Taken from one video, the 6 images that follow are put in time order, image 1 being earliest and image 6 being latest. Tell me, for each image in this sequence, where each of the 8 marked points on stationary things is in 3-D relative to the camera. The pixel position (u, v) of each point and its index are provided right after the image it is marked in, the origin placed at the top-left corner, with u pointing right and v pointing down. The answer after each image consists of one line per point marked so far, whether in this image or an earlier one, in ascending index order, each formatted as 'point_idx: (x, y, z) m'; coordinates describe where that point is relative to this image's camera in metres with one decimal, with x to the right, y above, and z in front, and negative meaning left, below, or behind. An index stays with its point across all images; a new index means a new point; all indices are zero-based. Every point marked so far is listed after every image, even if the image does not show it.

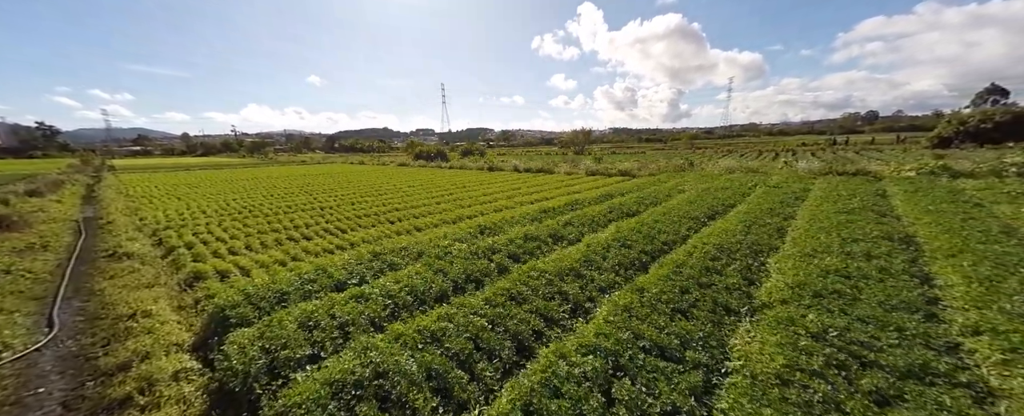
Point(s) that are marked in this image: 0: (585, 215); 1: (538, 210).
0: (+3.5, -0.3, +15.5) m
1: (+1.5, -0.1, +17.8) m
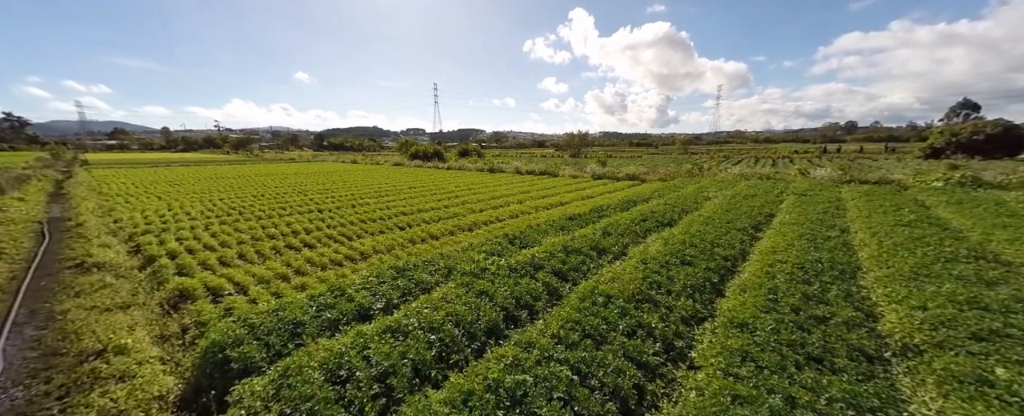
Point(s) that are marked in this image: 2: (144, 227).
0: (+4.6, -0.7, +14.2) m
1: (+2.6, -0.4, +16.4) m
2: (-21.2, -1.1, +19.2) m
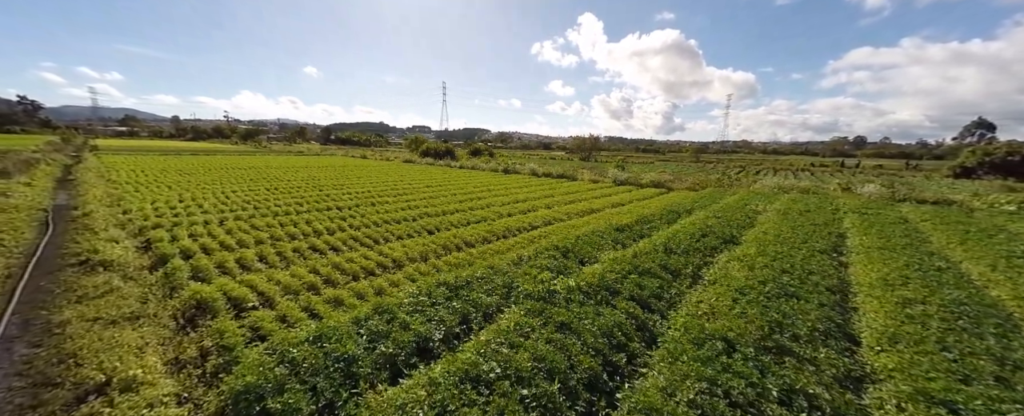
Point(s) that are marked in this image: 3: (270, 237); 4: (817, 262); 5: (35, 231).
0: (+6.4, -1.2, +12.8) m
1: (+4.4, -0.9, +15.0) m
2: (-19.4, -0.6, +18.0) m
3: (-11.1, -1.3, +15.3) m
4: (+9.4, -1.7, +10.2) m
5: (-22.4, -1.1, +15.5) m
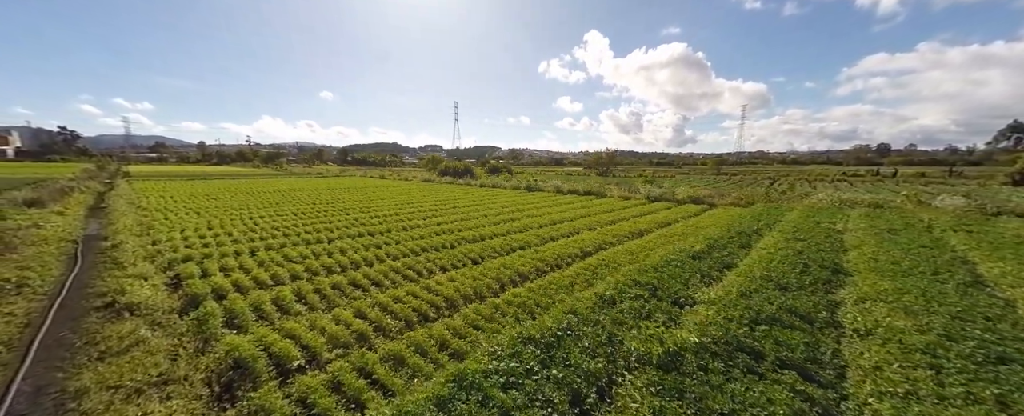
0: (+8.7, -2.0, +10.9) m
1: (+6.8, -1.9, +13.2) m
2: (-16.9, -2.2, +17.1) m
3: (-8.7, -2.6, +14.0) m
4: (+11.6, -2.3, +8.2) m
5: (-20.0, -2.6, +14.7) m
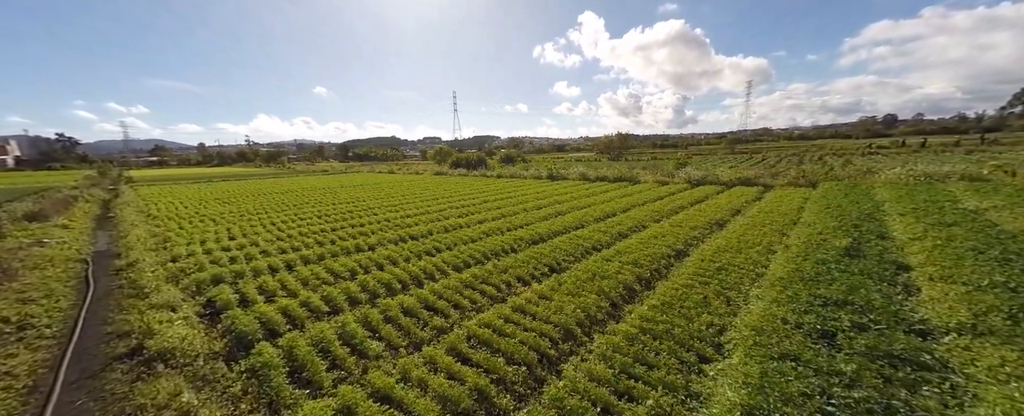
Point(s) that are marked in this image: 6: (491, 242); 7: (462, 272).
0: (+12.1, -1.7, +8.4) m
1: (+10.1, -1.5, +10.8) m
2: (-13.4, -2.7, +14.9) m
3: (-5.3, -2.9, +11.7) m
4: (+15.0, -2.0, +5.7) m
5: (-16.5, -3.4, +12.5) m
6: (-1.2, -1.8, +17.2) m
7: (-2.0, -2.5, +13.2) m
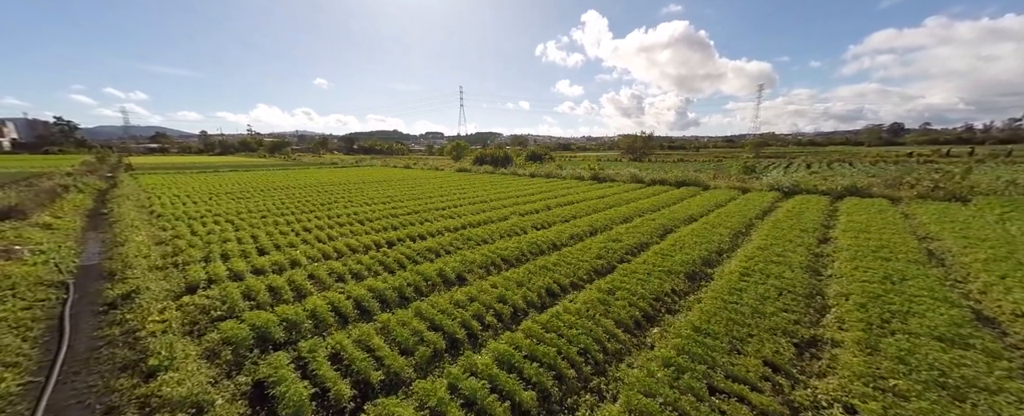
0: (+17.8, -3.0, +3.2) m
1: (+15.9, -2.7, +5.6) m
2: (-7.7, -3.2, +9.8) m
3: (+0.4, -3.7, +6.6) m
4: (+20.6, -3.4, +0.5) m
5: (-10.8, -3.8, +7.5) m
6: (+4.6, -2.6, +12.1) m
7: (+3.7, -3.3, +8.1) m
